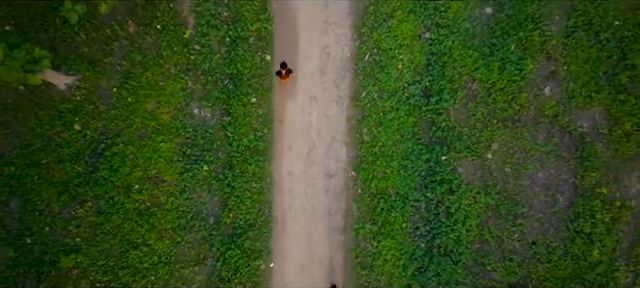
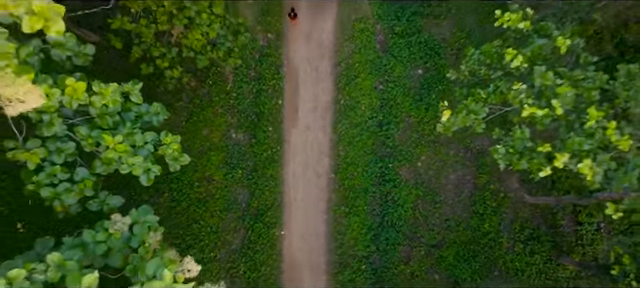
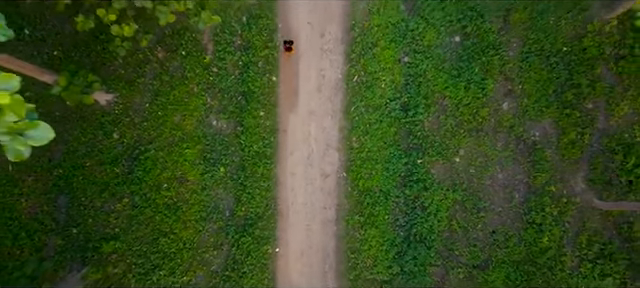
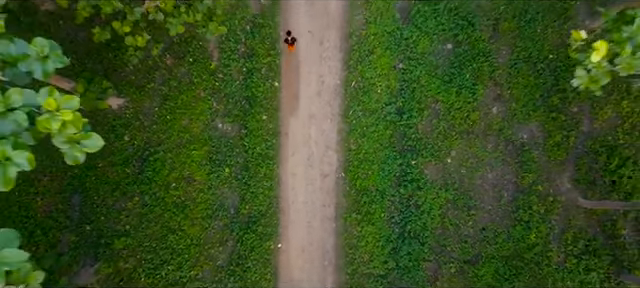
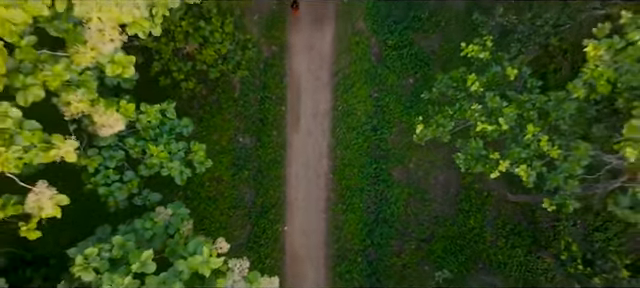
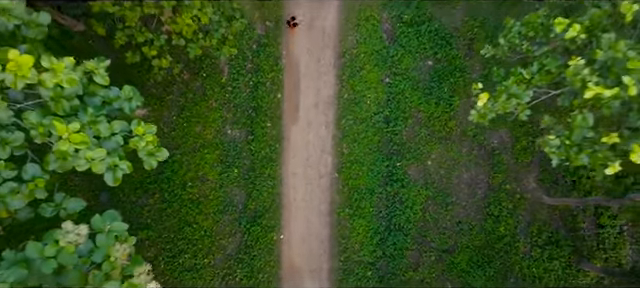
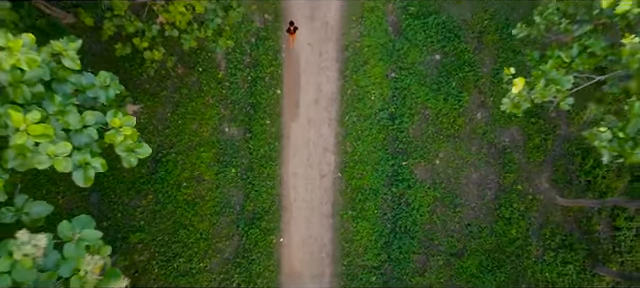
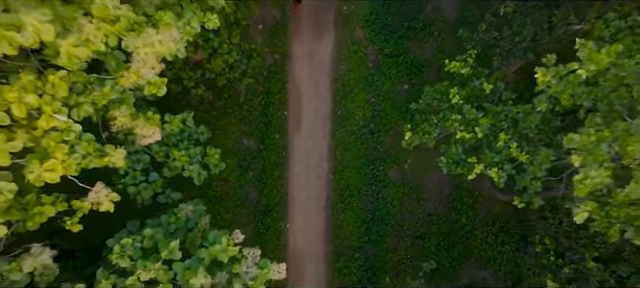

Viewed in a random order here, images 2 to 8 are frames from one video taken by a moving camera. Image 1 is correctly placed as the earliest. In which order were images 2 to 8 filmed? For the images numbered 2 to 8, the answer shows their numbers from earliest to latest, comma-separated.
3, 4, 7, 6, 2, 5, 8
